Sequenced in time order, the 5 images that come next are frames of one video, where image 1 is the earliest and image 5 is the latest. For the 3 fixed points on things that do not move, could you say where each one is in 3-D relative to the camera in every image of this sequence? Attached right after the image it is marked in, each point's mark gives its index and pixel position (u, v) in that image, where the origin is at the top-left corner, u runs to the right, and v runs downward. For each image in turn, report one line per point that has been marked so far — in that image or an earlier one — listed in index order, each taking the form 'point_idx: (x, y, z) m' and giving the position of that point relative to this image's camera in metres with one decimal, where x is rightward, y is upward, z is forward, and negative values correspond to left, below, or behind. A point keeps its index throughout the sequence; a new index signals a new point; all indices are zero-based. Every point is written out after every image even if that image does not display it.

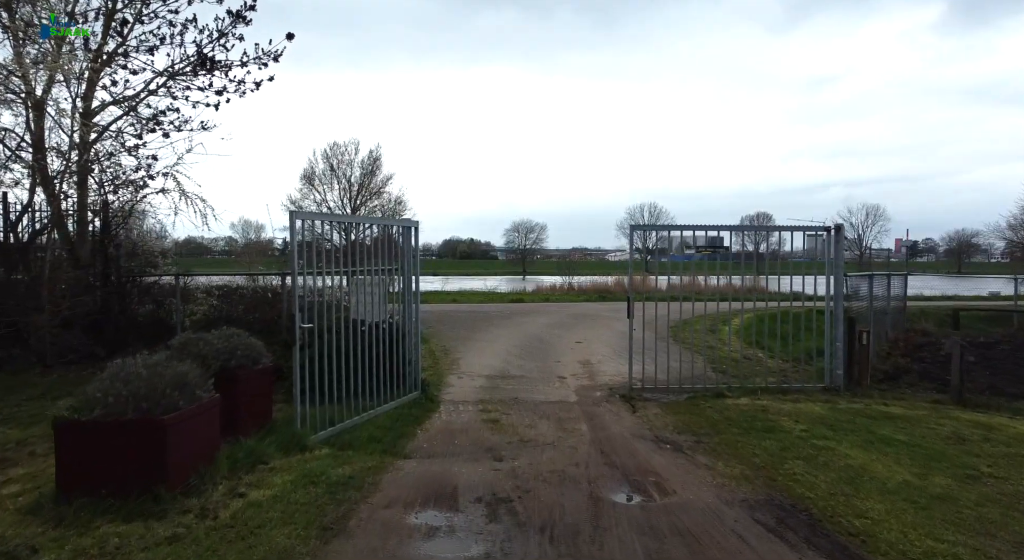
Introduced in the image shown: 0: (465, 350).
0: (-0.8, -1.3, +10.8) m
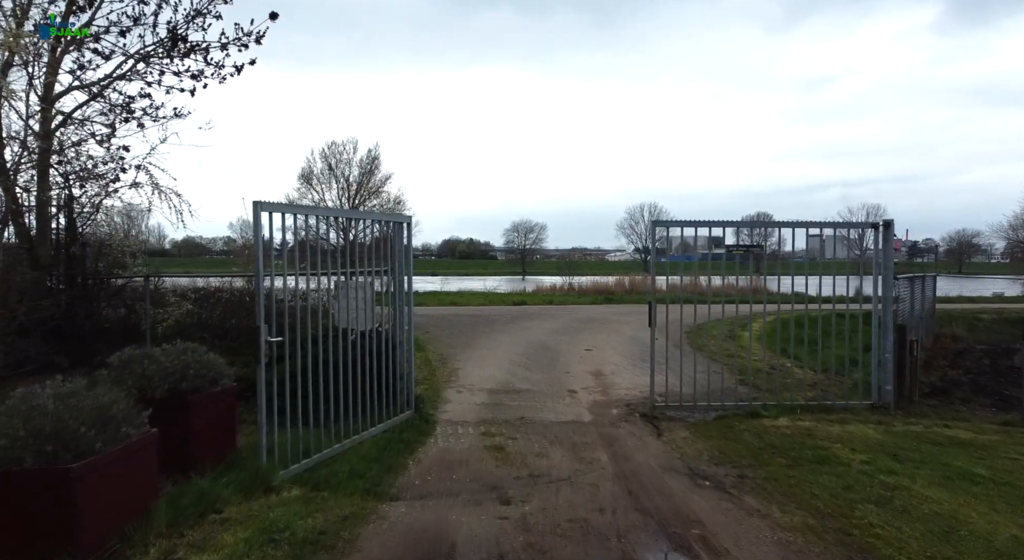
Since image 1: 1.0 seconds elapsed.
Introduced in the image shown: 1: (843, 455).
0: (-0.8, -1.4, +9.9) m
1: (+3.1, -1.6, +5.3) m
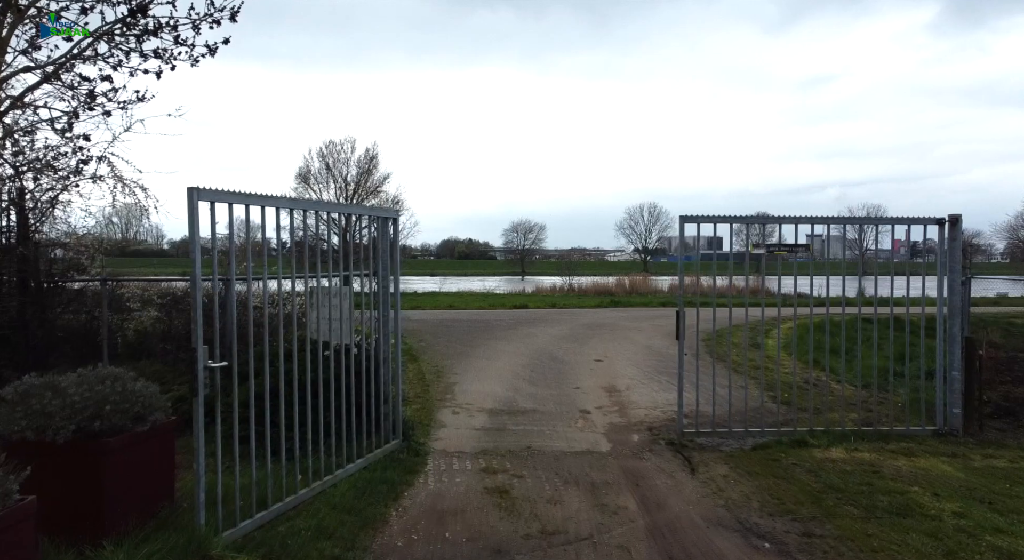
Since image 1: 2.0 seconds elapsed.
0: (-0.7, -1.4, +8.9) m
1: (+3.1, -1.7, +4.3) m
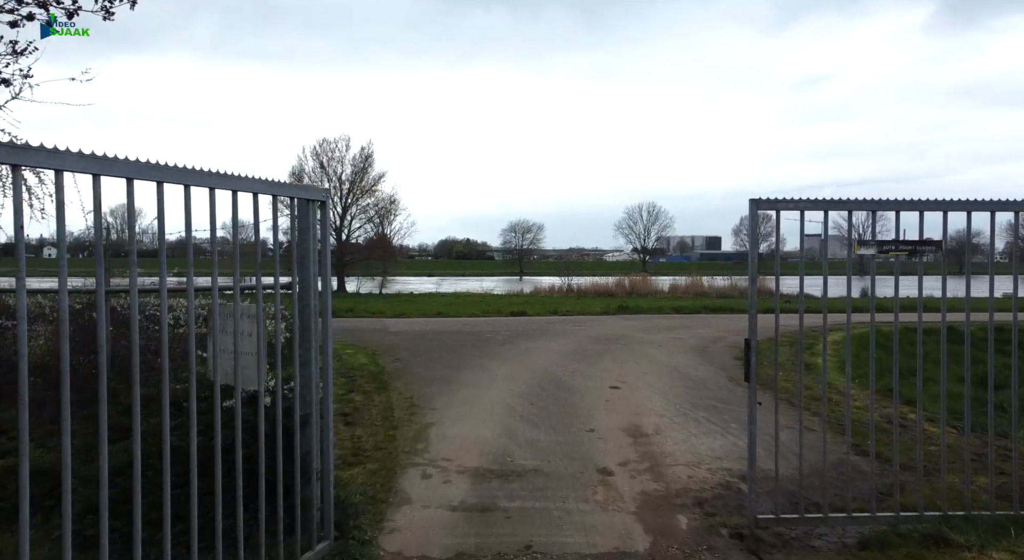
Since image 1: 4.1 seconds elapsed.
0: (-0.8, -1.5, +6.9) m
1: (+3.1, -1.8, +2.4) m
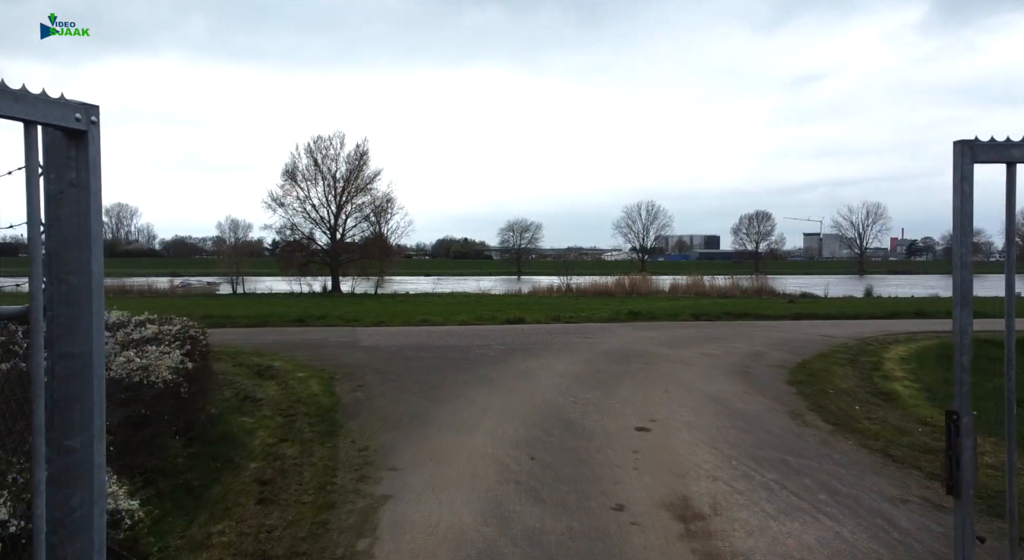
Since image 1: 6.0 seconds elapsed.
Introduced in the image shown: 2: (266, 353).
0: (-0.9, -1.6, +5.0) m
1: (+3.0, -1.8, +0.4) m
2: (-3.8, -1.1, +8.8) m
